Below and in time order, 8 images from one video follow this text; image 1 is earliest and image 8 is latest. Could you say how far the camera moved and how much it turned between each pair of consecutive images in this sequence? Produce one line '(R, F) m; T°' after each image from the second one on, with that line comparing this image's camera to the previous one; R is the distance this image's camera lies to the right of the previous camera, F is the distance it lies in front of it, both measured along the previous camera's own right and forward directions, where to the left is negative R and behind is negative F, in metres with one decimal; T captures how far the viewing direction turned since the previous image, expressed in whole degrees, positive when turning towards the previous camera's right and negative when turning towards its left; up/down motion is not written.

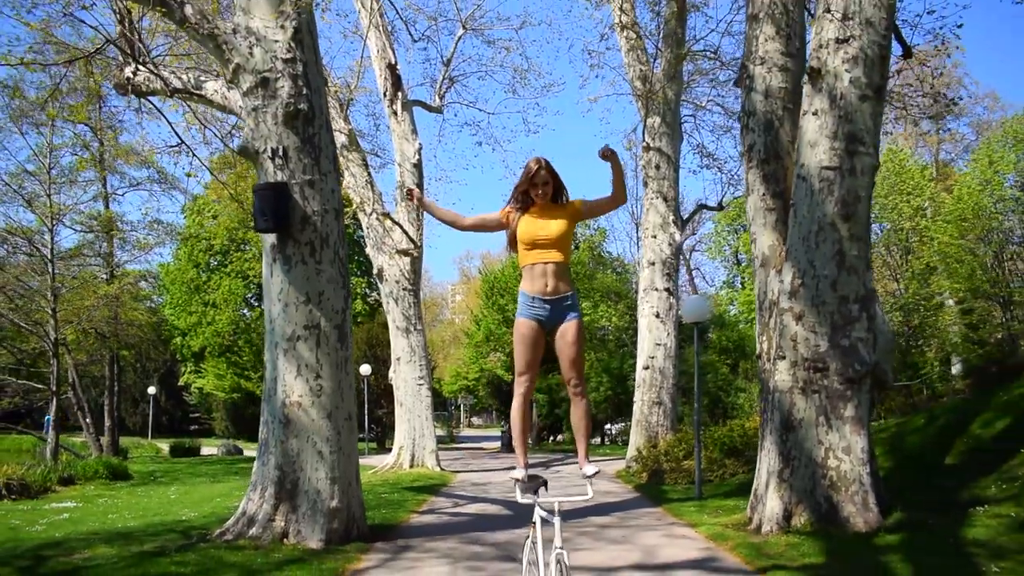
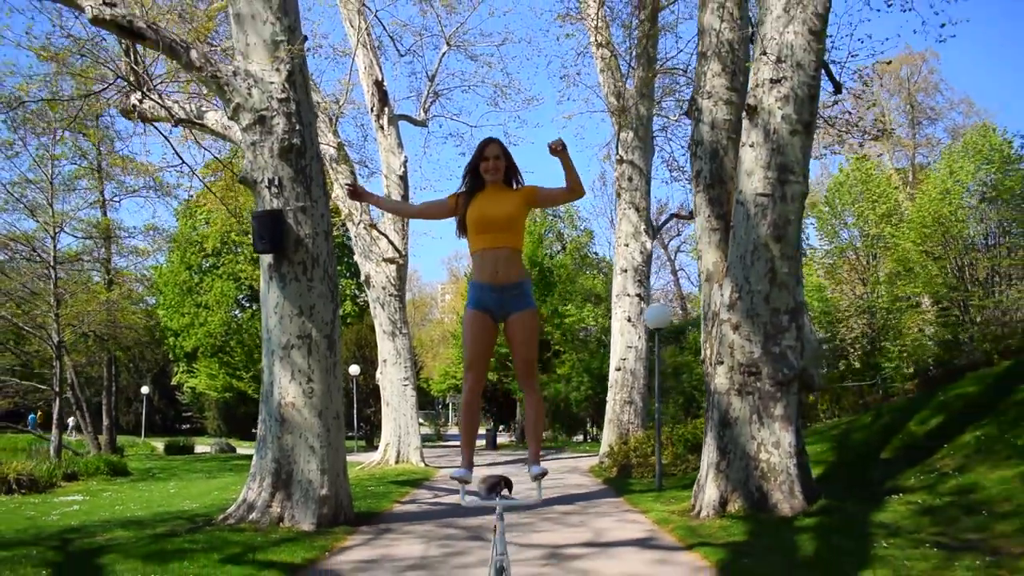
(+0.2, -1.2) m; +1°
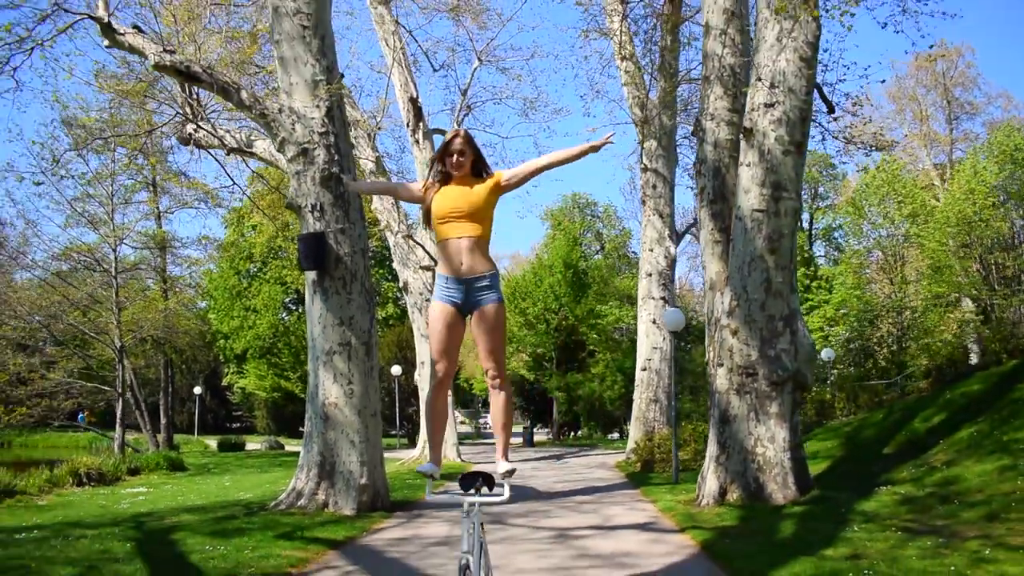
(+0.3, -1.1) m; -3°
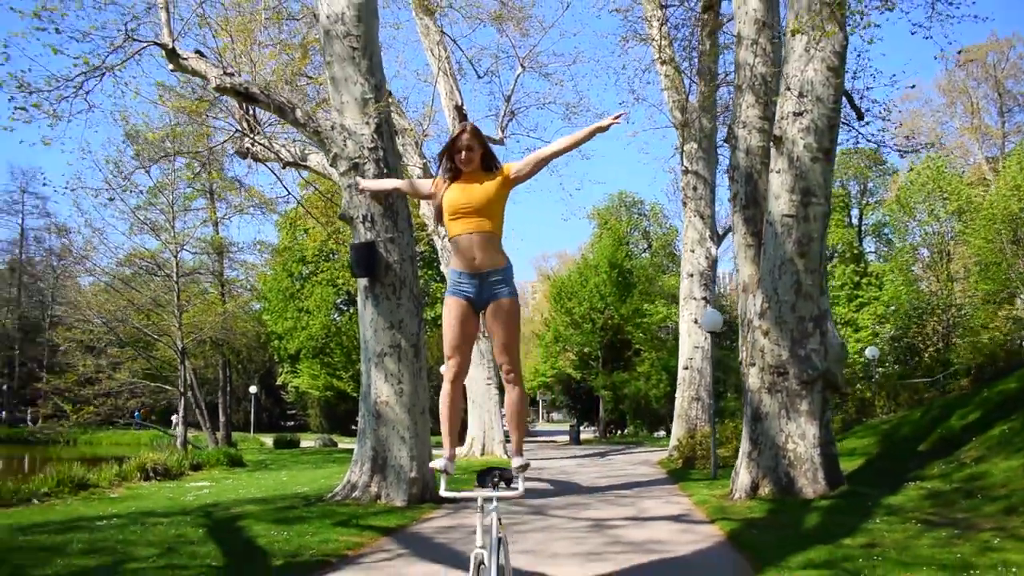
(+0.1, -0.6) m; -3°
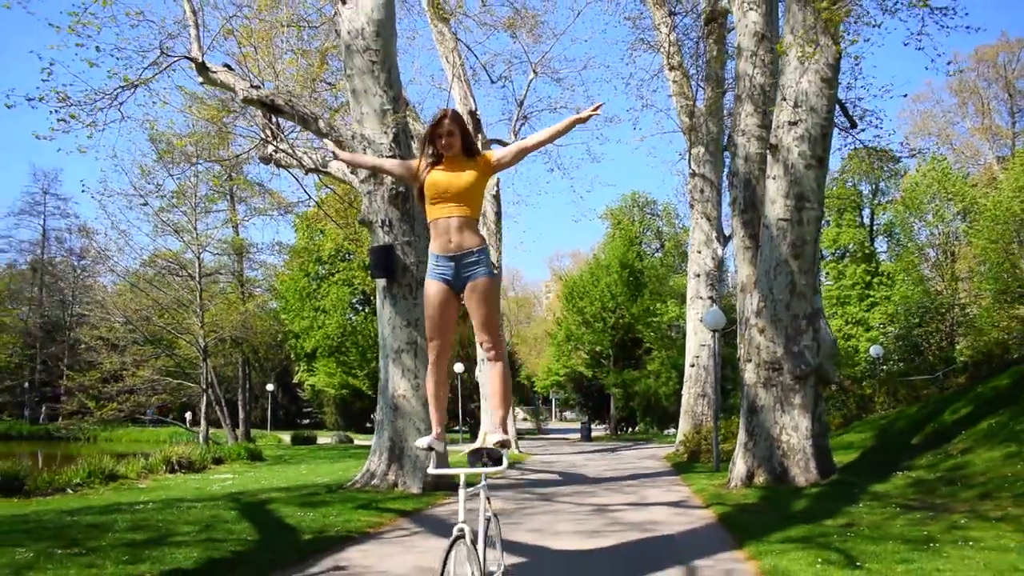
(+0.1, -0.7) m; -1°
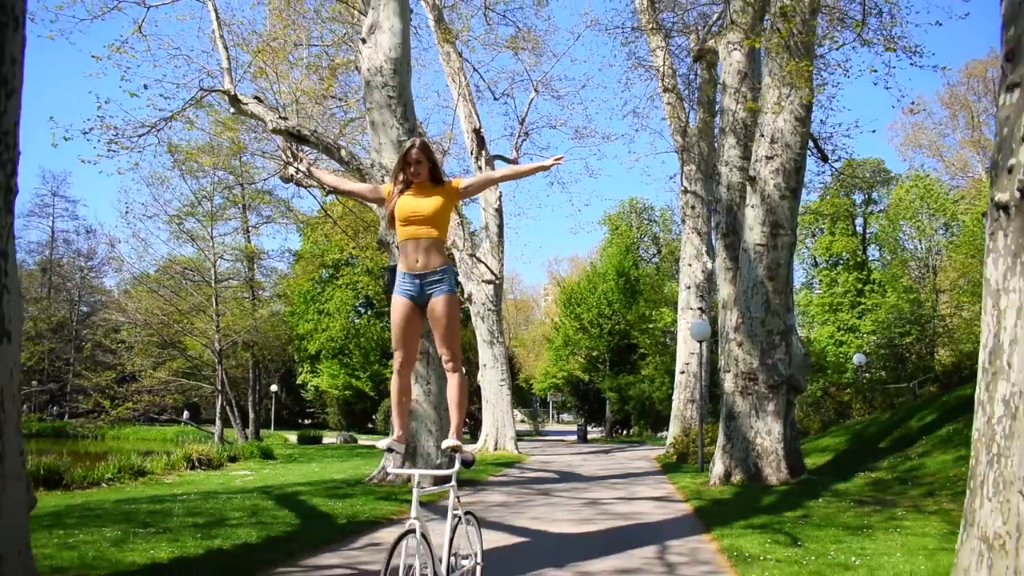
(-0.1, -1.4) m; 0°
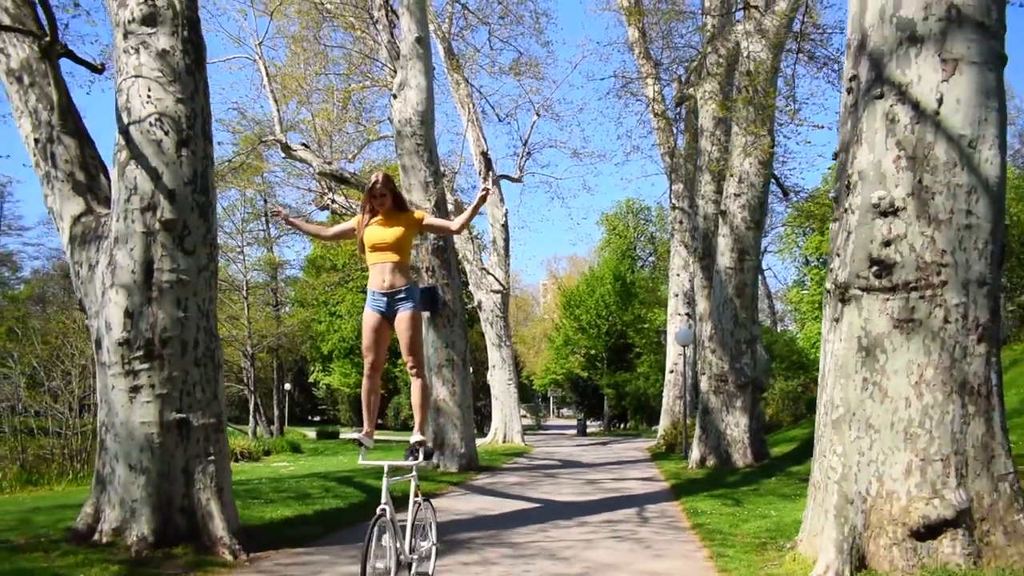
(-0.2, -2.8) m; 0°
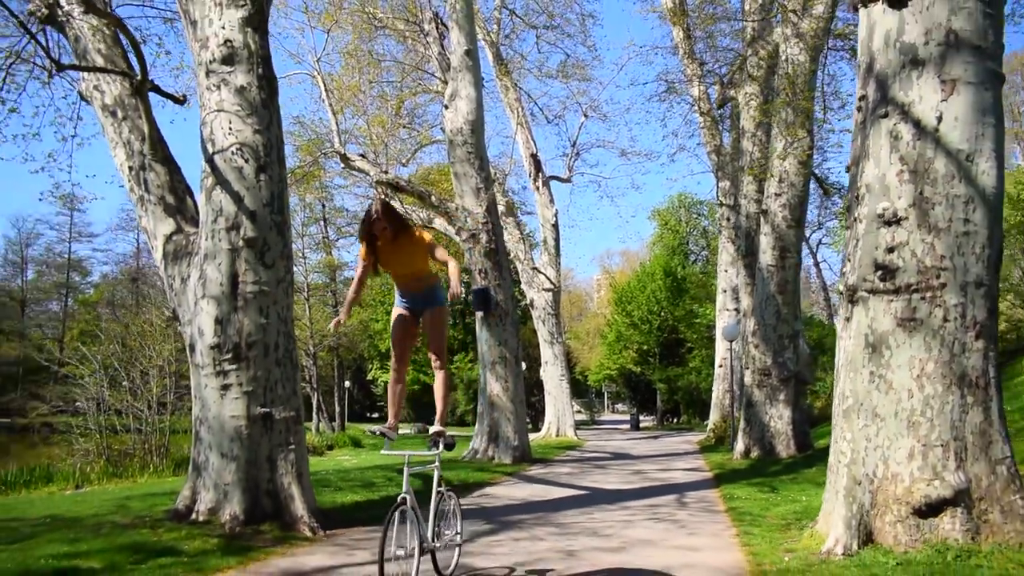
(+0.1, -0.8) m; -3°
